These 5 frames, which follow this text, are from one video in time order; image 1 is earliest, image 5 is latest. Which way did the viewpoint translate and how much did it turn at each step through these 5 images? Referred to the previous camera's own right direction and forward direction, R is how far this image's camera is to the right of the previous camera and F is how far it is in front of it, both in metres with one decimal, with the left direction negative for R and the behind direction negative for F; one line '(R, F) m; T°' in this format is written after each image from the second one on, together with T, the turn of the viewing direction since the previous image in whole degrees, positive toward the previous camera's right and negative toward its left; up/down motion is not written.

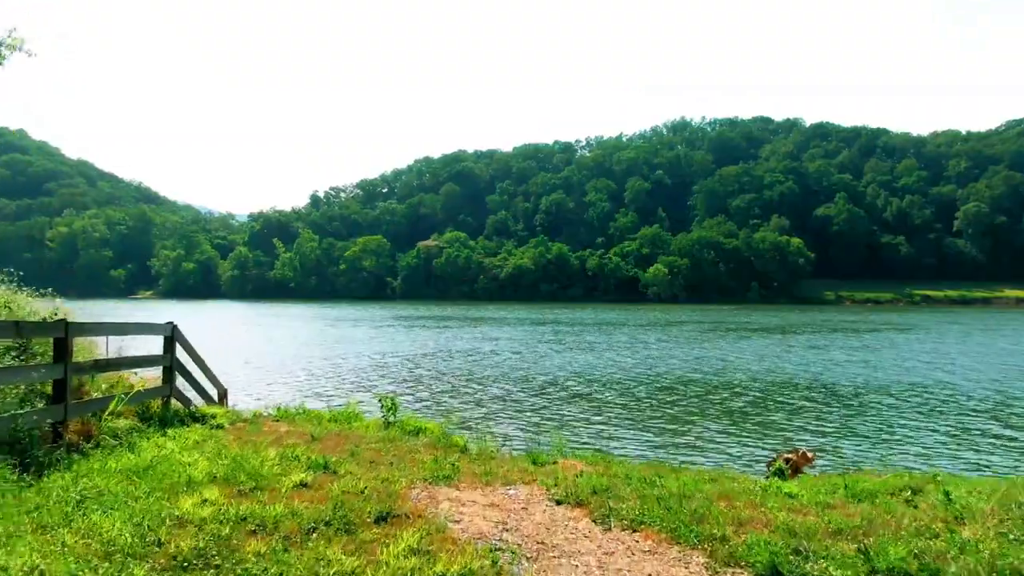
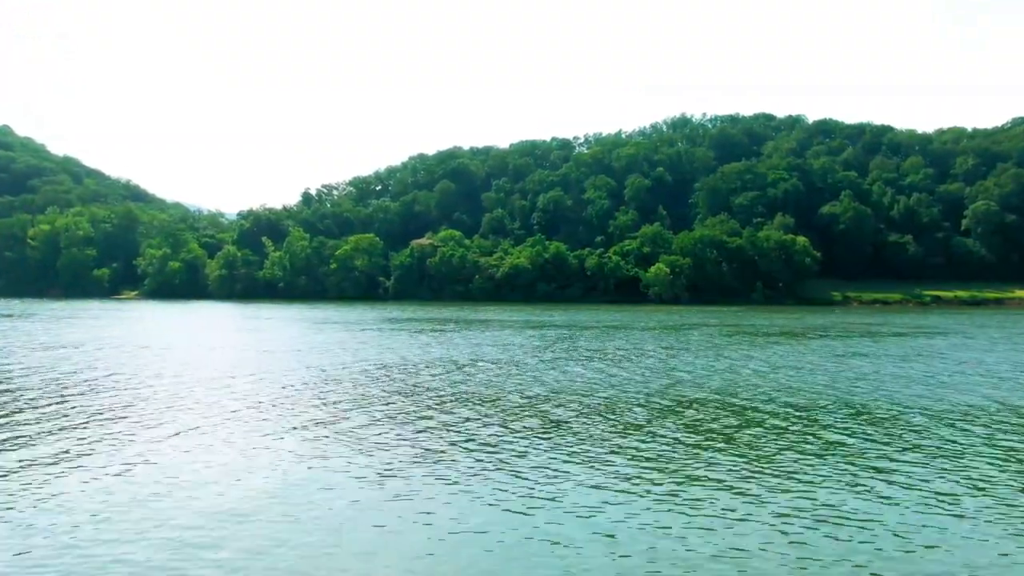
(+0.1, +4.5) m; 0°
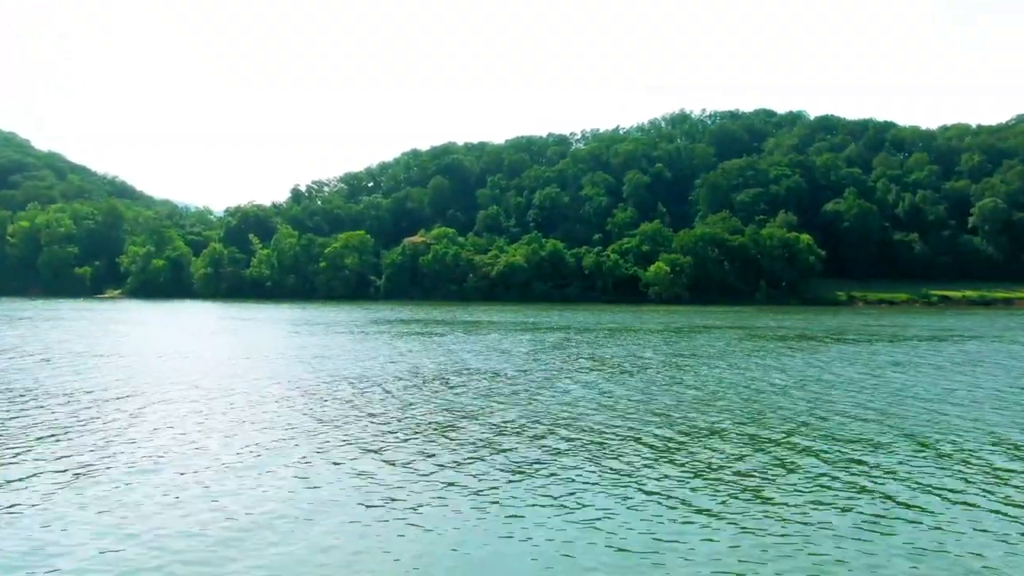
(0.0, +4.3) m; 0°
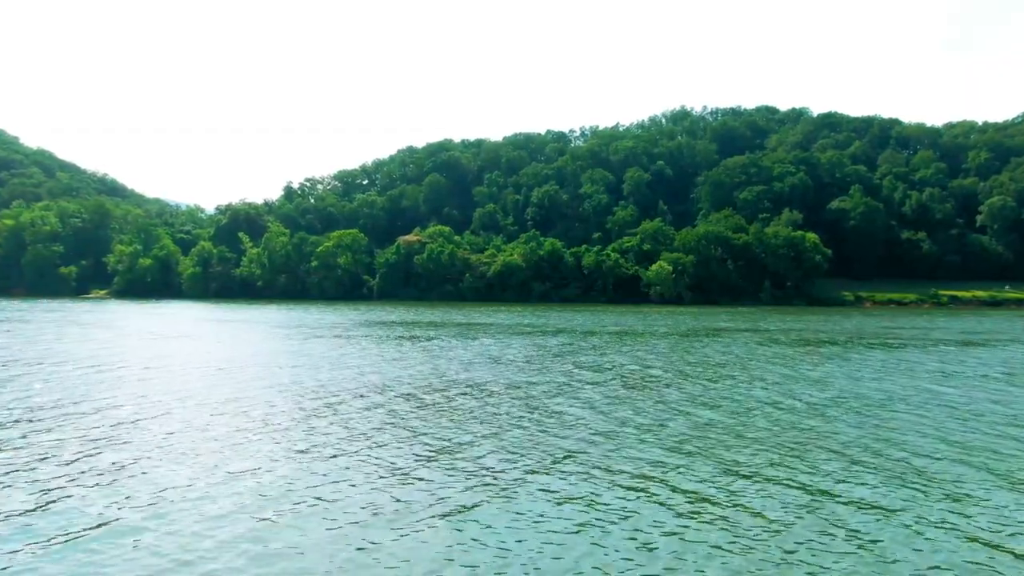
(0.0, +3.8) m; 0°
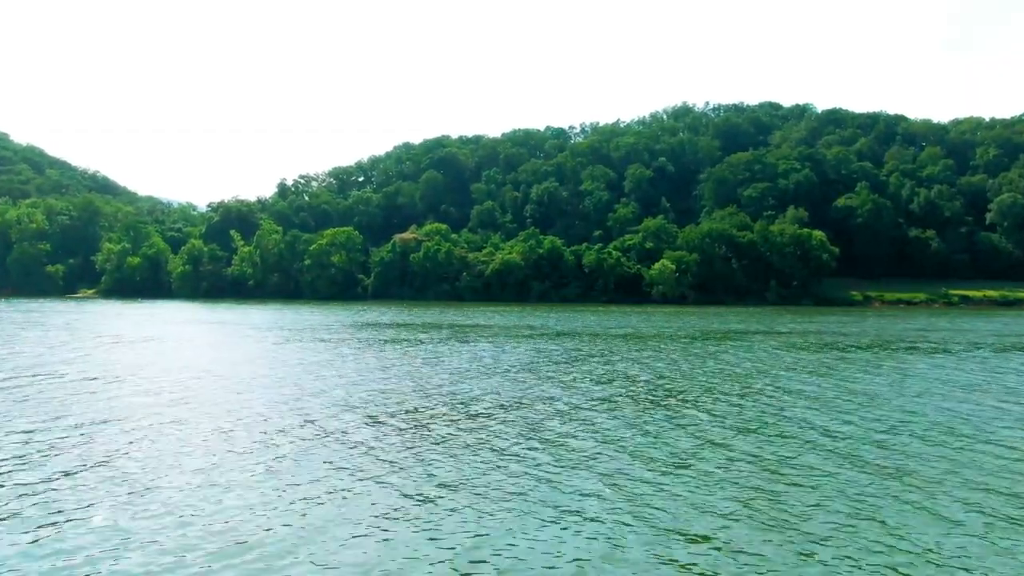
(0.0, +3.5) m; 0°
